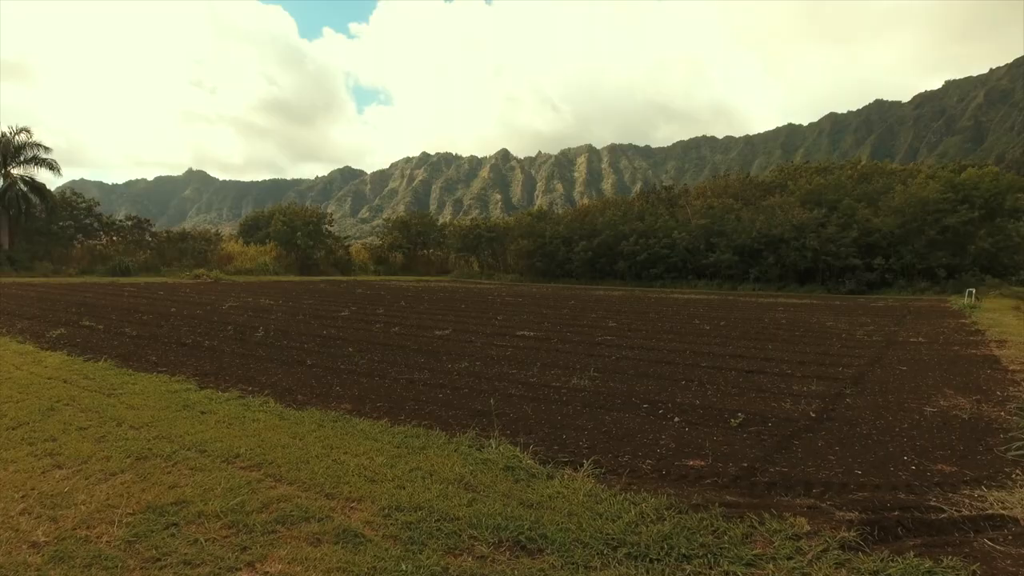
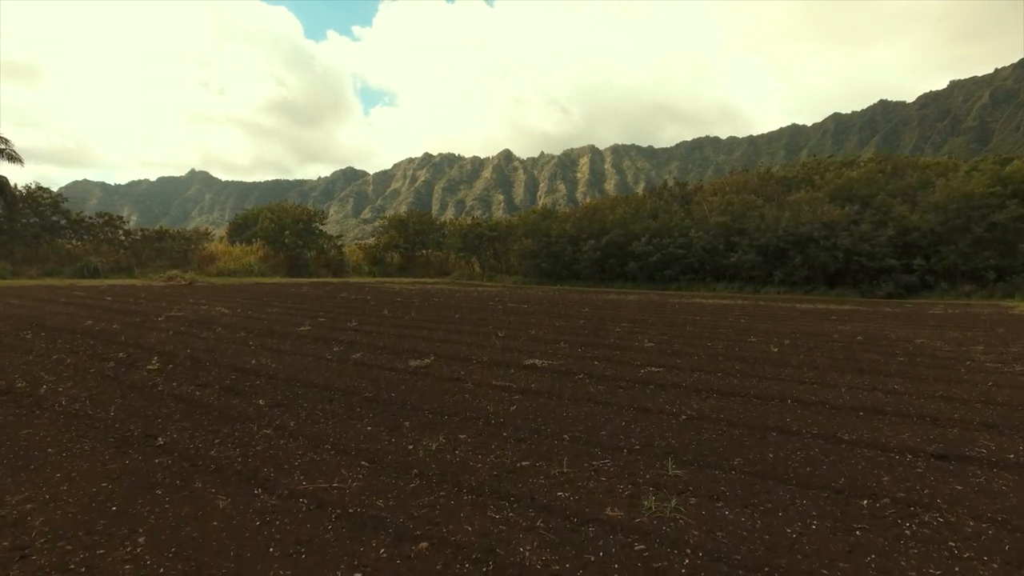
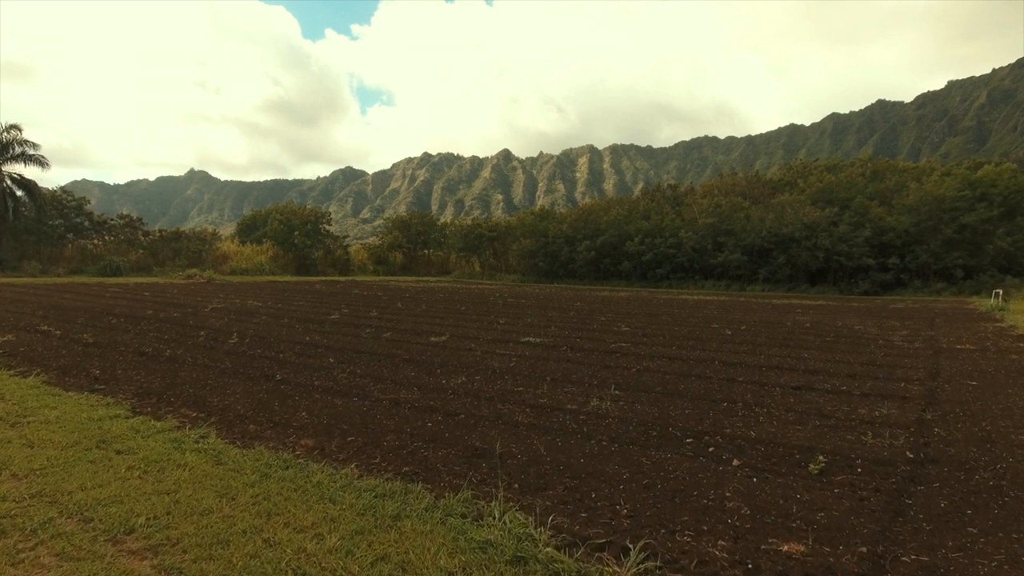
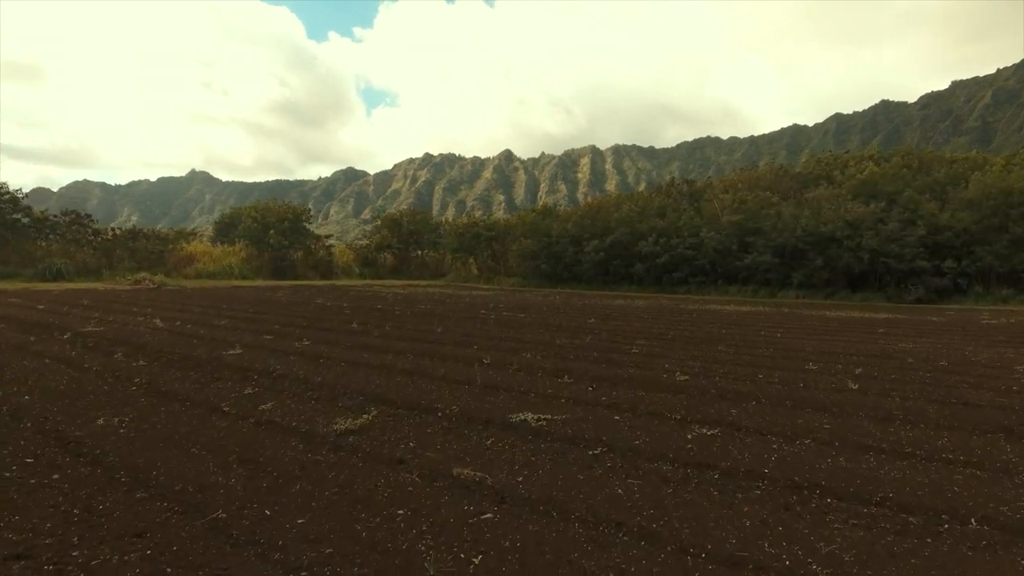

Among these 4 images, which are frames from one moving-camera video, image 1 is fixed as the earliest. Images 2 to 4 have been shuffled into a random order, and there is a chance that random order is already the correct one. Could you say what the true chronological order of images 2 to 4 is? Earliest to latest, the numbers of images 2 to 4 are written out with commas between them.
3, 2, 4
